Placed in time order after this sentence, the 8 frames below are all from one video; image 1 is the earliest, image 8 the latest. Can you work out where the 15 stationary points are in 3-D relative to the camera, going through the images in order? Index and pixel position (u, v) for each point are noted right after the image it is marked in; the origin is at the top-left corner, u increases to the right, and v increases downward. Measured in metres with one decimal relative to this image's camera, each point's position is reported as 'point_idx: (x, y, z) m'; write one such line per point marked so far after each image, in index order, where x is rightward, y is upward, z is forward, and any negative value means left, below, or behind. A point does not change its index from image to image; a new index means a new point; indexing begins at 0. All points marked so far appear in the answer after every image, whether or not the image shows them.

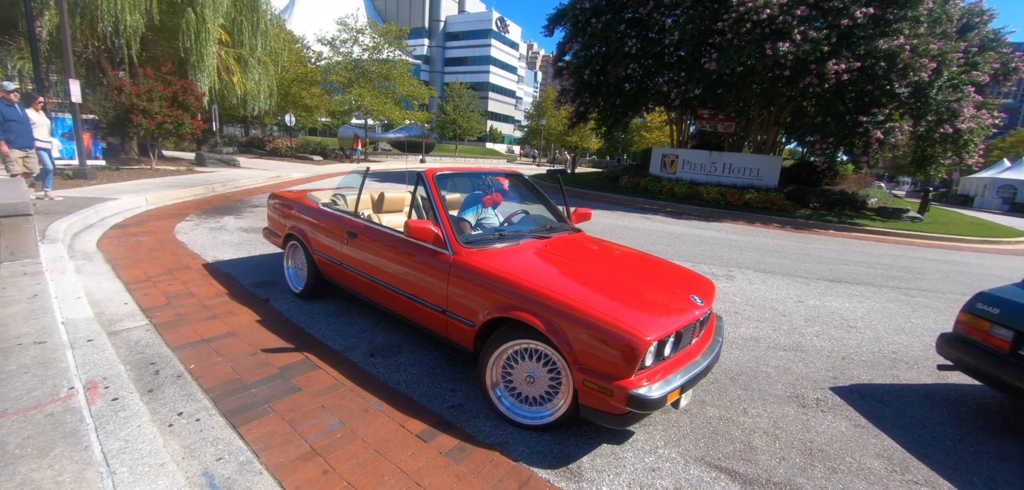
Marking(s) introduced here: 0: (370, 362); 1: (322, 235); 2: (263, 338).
0: (-1.1, -0.9, +3.2) m
1: (-1.8, +0.1, +4.0) m
2: (-2.0, -0.8, +3.4) m
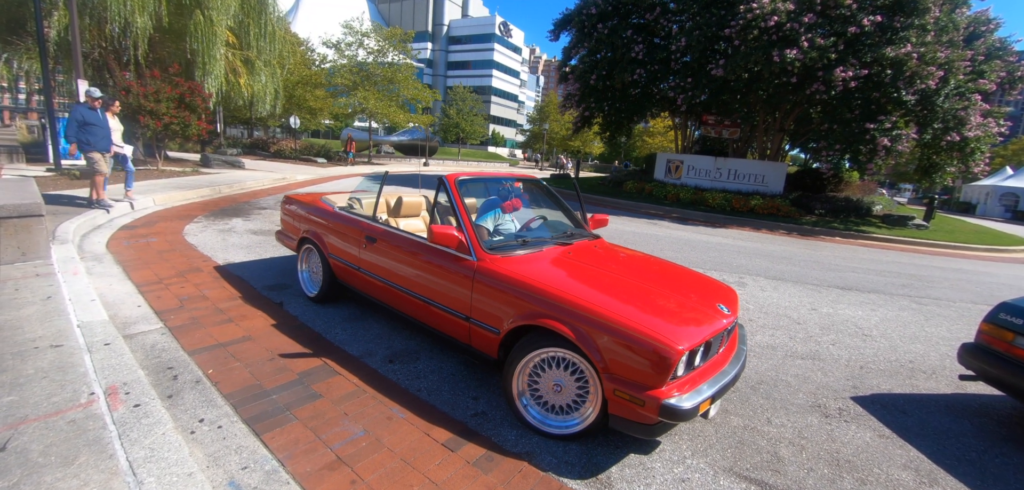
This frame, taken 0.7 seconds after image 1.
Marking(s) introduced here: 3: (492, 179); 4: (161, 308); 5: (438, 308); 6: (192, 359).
0: (-0.9, -0.9, +3.2) m
1: (-1.6, +0.1, +4.0) m
2: (-1.9, -0.8, +3.4) m
3: (-0.2, +0.6, +3.7) m
4: (-3.2, -0.6, +3.8) m
5: (-0.5, -0.5, +3.1) m
6: (-2.3, -0.8, +3.0) m
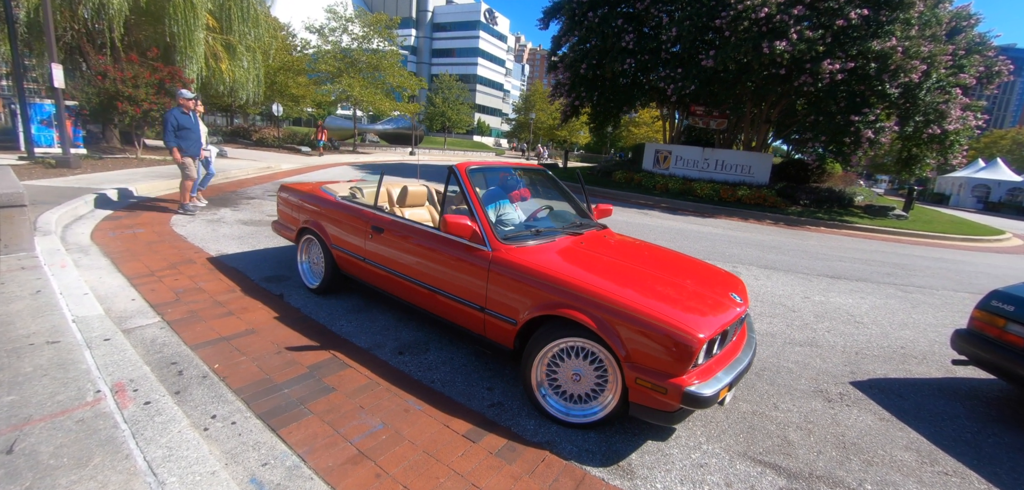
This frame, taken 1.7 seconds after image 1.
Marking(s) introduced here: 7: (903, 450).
0: (-0.8, -0.9, +3.2) m
1: (-1.6, +0.1, +3.9) m
2: (-1.8, -0.7, +3.3) m
3: (-0.1, +0.7, +3.6) m
4: (-3.1, -0.5, +3.7) m
5: (-0.5, -0.4, +3.1) m
6: (-2.2, -0.8, +2.9) m
7: (+2.7, -1.4, +2.9) m
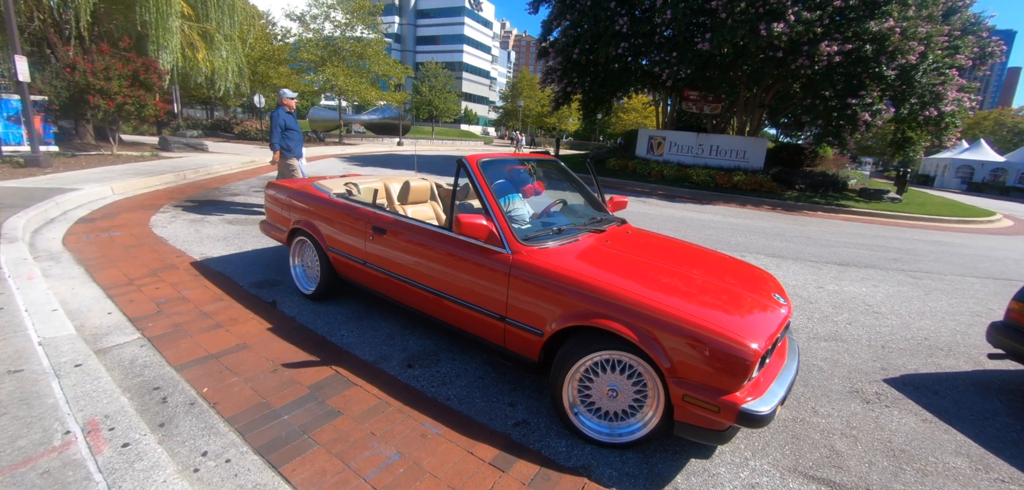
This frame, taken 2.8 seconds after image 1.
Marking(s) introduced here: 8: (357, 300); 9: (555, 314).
0: (-0.7, -0.9, +2.9) m
1: (-1.5, +0.1, +3.6) m
2: (-1.7, -0.8, +3.0) m
3: (0.0, +0.7, +3.3) m
4: (-3.0, -0.6, +3.4) m
5: (-0.3, -0.4, +2.8) m
6: (-2.1, -0.8, +2.6) m
7: (+2.9, -1.4, +2.8) m
8: (-1.5, -0.5, +4.0) m
9: (+0.3, -0.4, +2.4) m
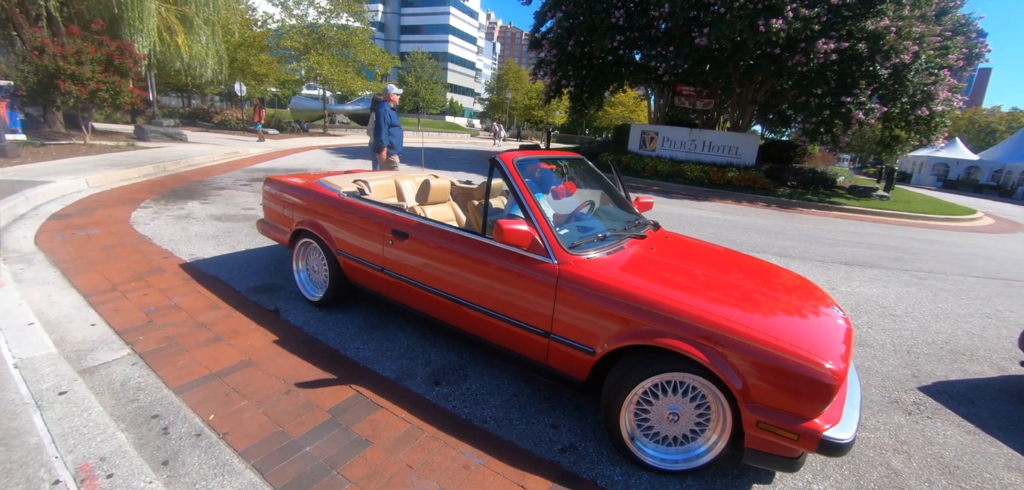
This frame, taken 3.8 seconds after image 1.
0: (-0.5, -0.9, +2.6) m
1: (-1.3, +0.1, +3.3) m
2: (-1.4, -0.8, +2.7) m
3: (+0.2, +0.6, +3.1) m
4: (-2.8, -0.6, +3.0) m
5: (-0.1, -0.5, +2.6) m
6: (-1.8, -0.9, +2.3) m
7: (+3.1, -1.4, +2.6) m
8: (-1.3, -0.5, +3.7) m
9: (+0.5, -0.4, +2.2) m
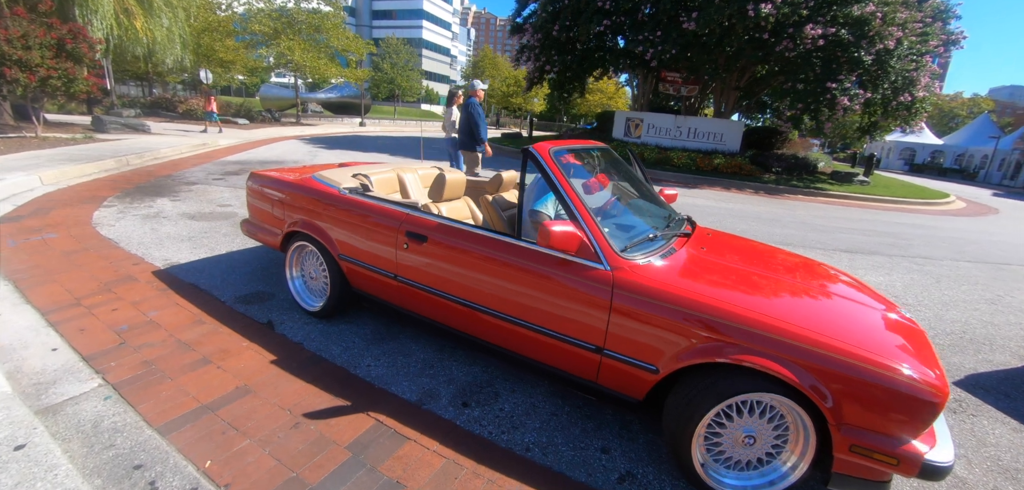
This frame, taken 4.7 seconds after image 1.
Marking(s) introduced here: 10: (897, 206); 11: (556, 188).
0: (-0.2, -0.9, +2.3) m
1: (-1.1, +0.1, +2.9) m
2: (-1.2, -0.8, +2.4) m
3: (+0.4, +0.6, +2.8) m
4: (-2.6, -0.6, +2.6) m
5: (+0.1, -0.5, +2.3) m
6: (-1.6, -0.9, +2.0) m
7: (+3.4, -1.4, +2.5) m
8: (-1.1, -0.6, +3.3) m
9: (+0.7, -0.5, +1.9) m
10: (+12.2, +1.2, +13.3) m
11: (+0.2, +0.3, +2.3) m
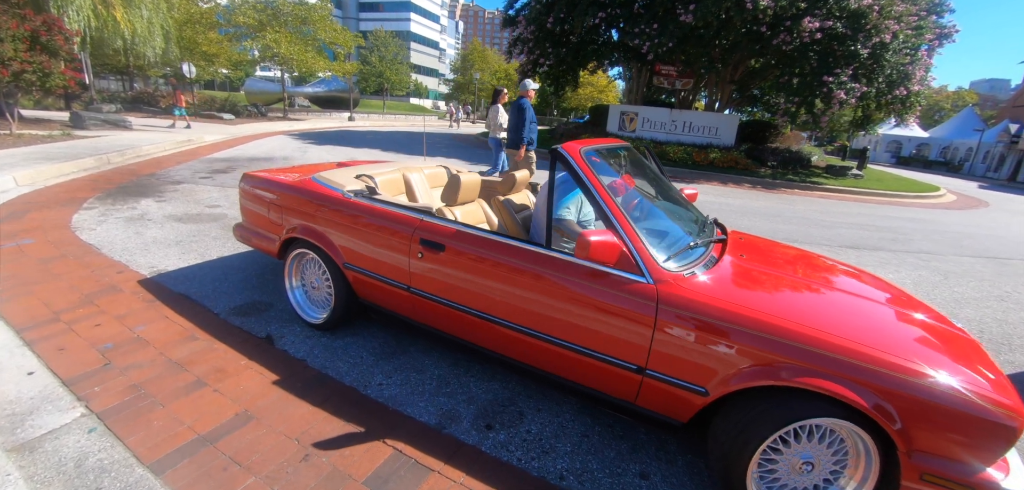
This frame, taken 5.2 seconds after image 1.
0: (-0.1, -1.0, +2.1) m
1: (-1.0, 0.0, +2.7) m
2: (-1.1, -0.9, +2.2) m
3: (+0.5, +0.6, +2.6) m
4: (-2.5, -0.7, +2.3) m
5: (+0.3, -0.5, +2.1) m
6: (-1.4, -1.0, +1.7) m
7: (+3.5, -1.4, +2.4) m
8: (-1.0, -0.6, +3.1) m
9: (+0.9, -0.5, +1.7) m
10: (+12.1, +1.5, +13.4) m
11: (+0.3, +0.3, +2.1) m
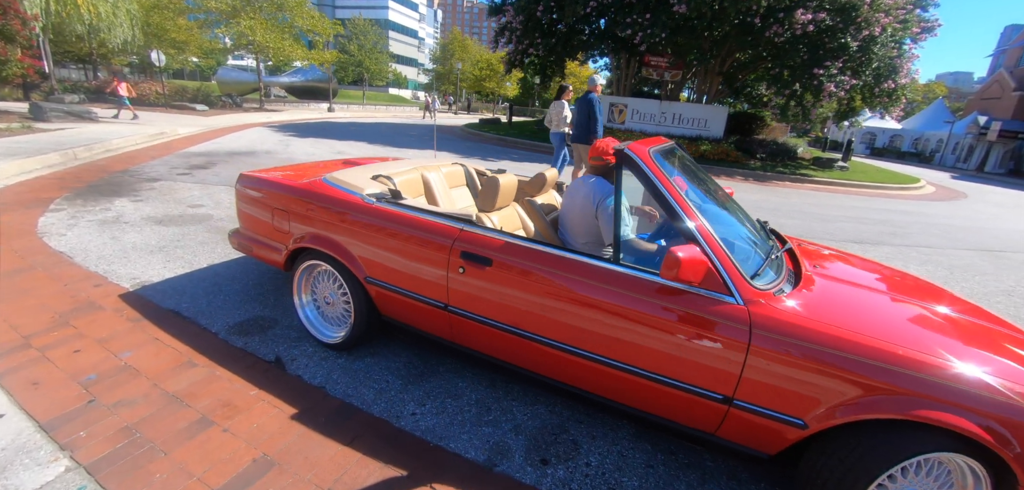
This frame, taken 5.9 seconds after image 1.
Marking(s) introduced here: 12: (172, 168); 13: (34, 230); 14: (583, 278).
0: (+0.2, -1.1, +1.9) m
1: (-0.7, 0.0, +2.4) m
2: (-0.8, -1.0, +1.9) m
3: (+0.8, +0.6, +2.3) m
4: (-2.2, -0.8, +2.0) m
5: (+0.5, -0.6, +1.9) m
6: (-1.1, -1.1, +1.4) m
7: (+3.8, -1.4, +2.3) m
8: (-0.8, -0.7, +2.8) m
9: (+1.2, -0.6, +1.5) m
10: (+11.8, +1.7, +13.6) m
11: (+0.6, +0.2, +1.9) m
12: (-6.2, +1.4, +7.7) m
13: (-4.8, +0.2, +4.3) m
14: (+0.3, -0.2, +1.9) m
